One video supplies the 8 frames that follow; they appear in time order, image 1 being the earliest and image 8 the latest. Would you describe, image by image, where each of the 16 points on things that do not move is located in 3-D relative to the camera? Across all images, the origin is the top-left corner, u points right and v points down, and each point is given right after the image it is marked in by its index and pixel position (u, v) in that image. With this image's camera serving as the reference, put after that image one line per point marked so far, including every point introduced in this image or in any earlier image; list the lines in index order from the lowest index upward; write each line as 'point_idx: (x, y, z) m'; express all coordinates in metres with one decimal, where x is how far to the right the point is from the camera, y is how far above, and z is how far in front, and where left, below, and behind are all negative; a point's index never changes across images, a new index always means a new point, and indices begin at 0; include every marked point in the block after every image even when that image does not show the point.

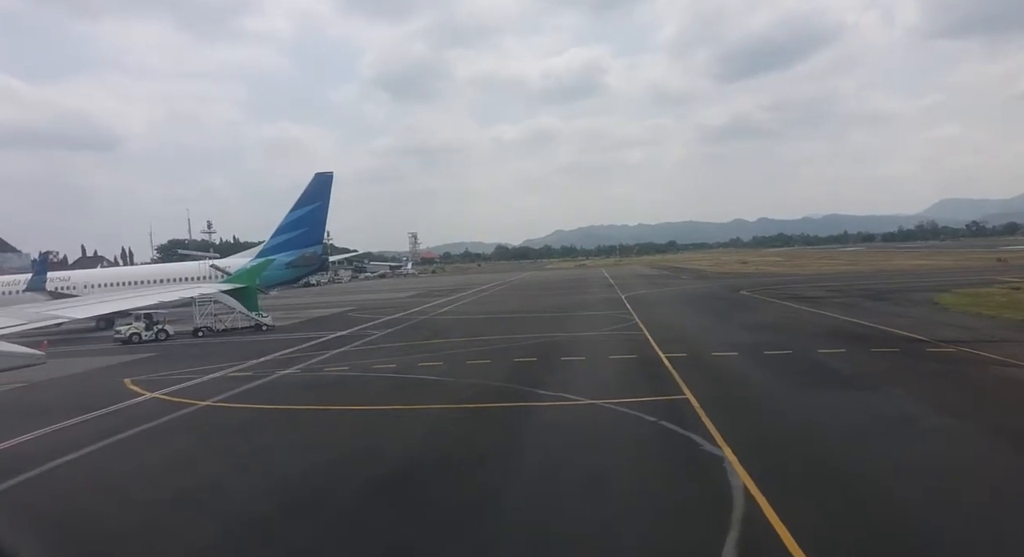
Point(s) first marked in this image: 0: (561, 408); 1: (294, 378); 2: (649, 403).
0: (+1.3, -3.0, +12.2) m
1: (-7.5, -3.5, +18.4) m
2: (+3.4, -3.0, +12.2) m
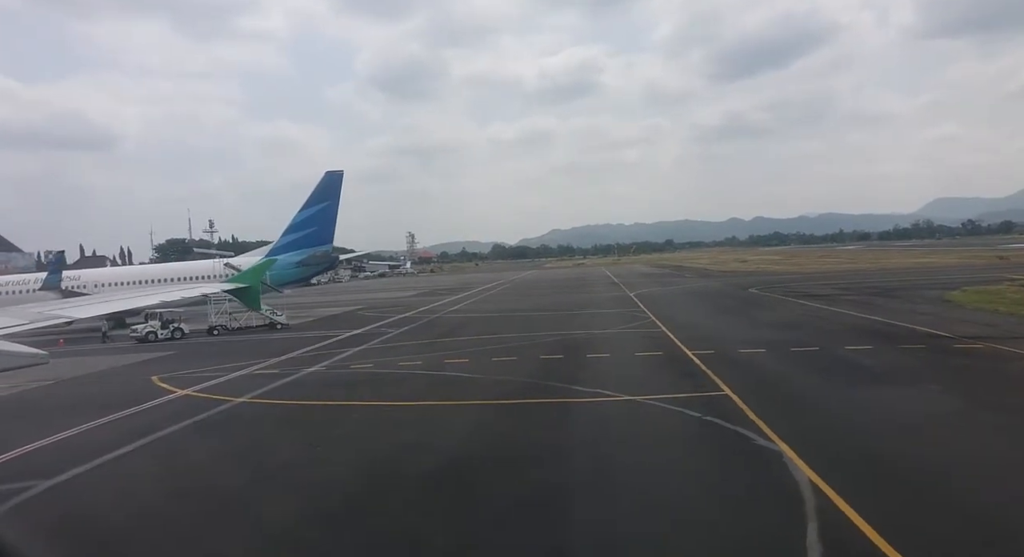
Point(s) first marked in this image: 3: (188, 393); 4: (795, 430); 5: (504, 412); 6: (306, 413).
0: (+2.2, -2.9, +12.1) m
1: (-6.6, -3.4, +18.5) m
2: (+4.4, -2.9, +12.2) m
3: (-10.1, -3.7, +16.8) m
4: (+5.9, -3.0, +10.4) m
5: (0.0, -3.1, +12.1) m
6: (-5.2, -3.4, +13.6) m
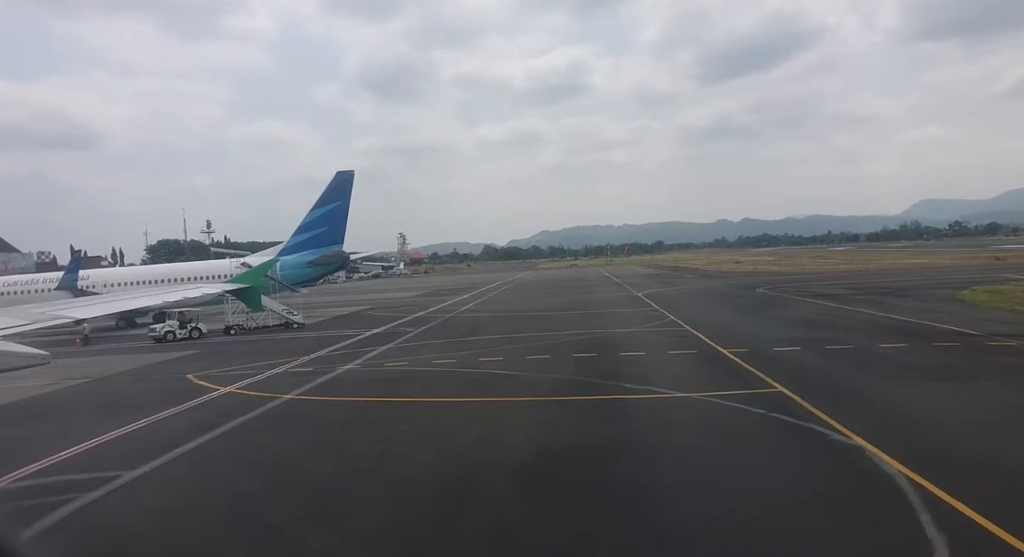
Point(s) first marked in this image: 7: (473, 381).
0: (+3.5, -2.9, +12.2) m
1: (-5.3, -3.3, +18.5) m
2: (+5.6, -2.8, +12.2) m
3: (-8.8, -3.6, +16.8) m
4: (+7.2, -2.9, +10.5) m
5: (+1.3, -3.0, +12.1) m
6: (-3.9, -3.4, +13.7) m
7: (-1.1, -3.1, +15.8) m
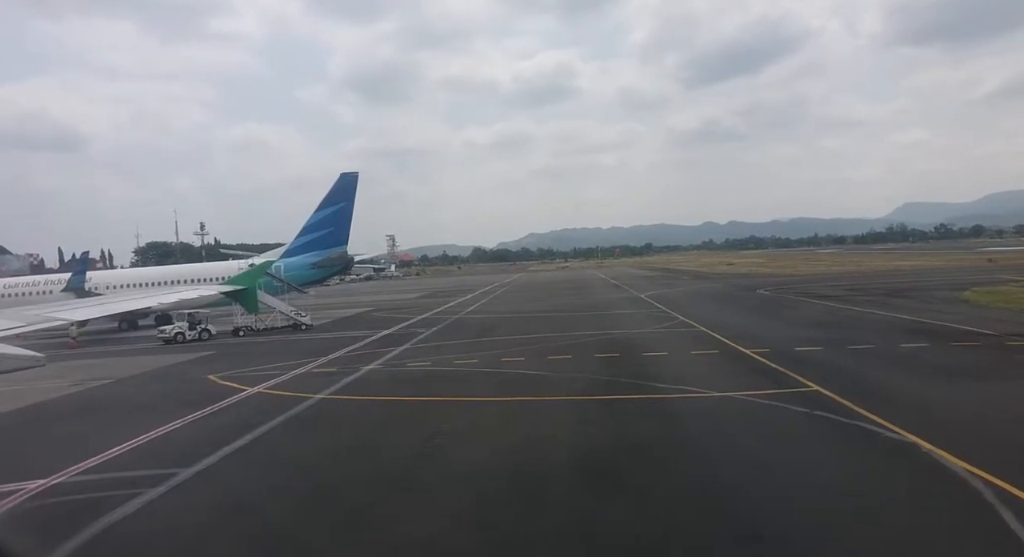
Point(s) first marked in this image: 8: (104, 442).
0: (+4.4, -2.9, +12.2) m
1: (-4.4, -3.3, +18.5) m
2: (+6.5, -2.8, +12.3) m
3: (-8.0, -3.6, +16.7) m
4: (+8.1, -2.9, +10.5) m
5: (+2.2, -3.0, +12.1) m
6: (-3.0, -3.4, +13.7) m
7: (-0.2, -3.1, +15.8) m
8: (-9.9, -4.0, +12.7) m
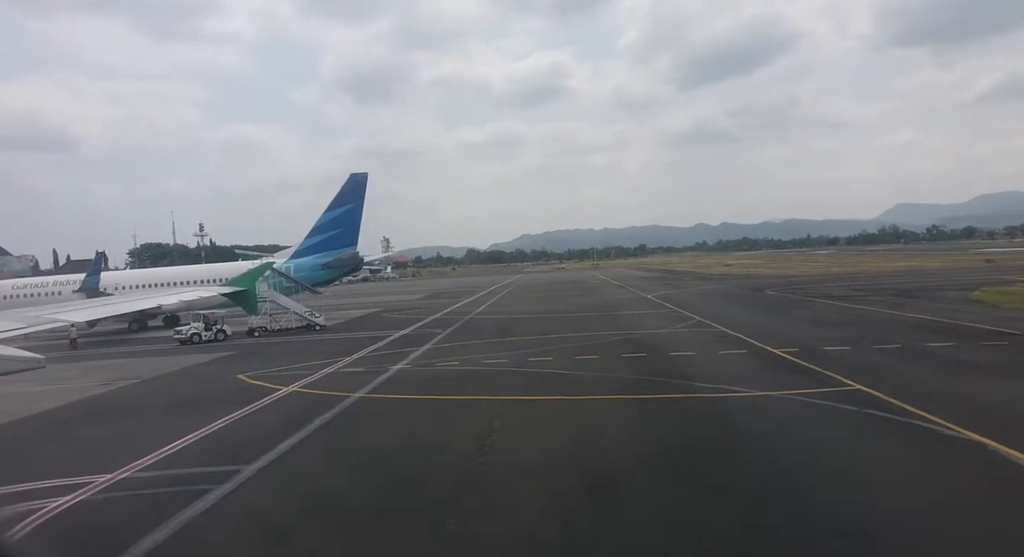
0: (+5.4, -2.8, +12.3) m
1: (-3.4, -3.3, +18.5) m
2: (+7.6, -2.7, +12.3) m
3: (-6.9, -3.6, +16.8) m
4: (+9.1, -2.9, +10.6) m
5: (+3.2, -3.0, +12.2) m
6: (-2.0, -3.3, +13.7) m
7: (+0.8, -3.1, +15.9) m
8: (-8.9, -4.0, +12.7) m
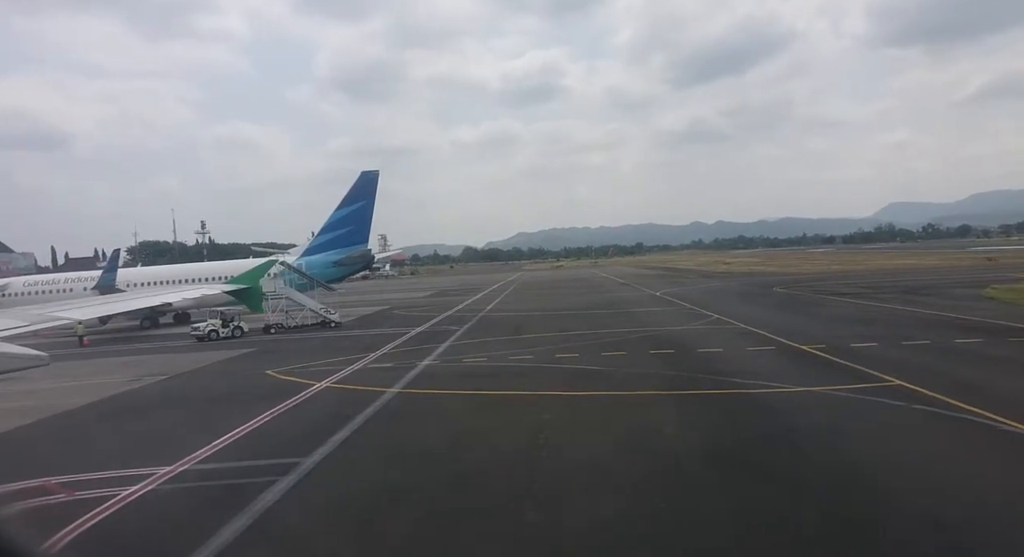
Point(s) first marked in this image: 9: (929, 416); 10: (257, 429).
0: (+6.4, -2.7, +12.3) m
1: (-2.4, -3.2, +18.6) m
2: (+8.6, -2.6, +12.4) m
3: (-5.9, -3.5, +16.9) m
4: (+10.1, -2.8, +10.6) m
5: (+4.2, -2.9, +12.2) m
6: (-1.0, -3.2, +13.8) m
7: (+1.8, -3.0, +15.9) m
8: (-7.9, -3.9, +12.9) m
9: (+8.3, -2.7, +10.4) m
10: (-6.6, -3.8, +13.0) m
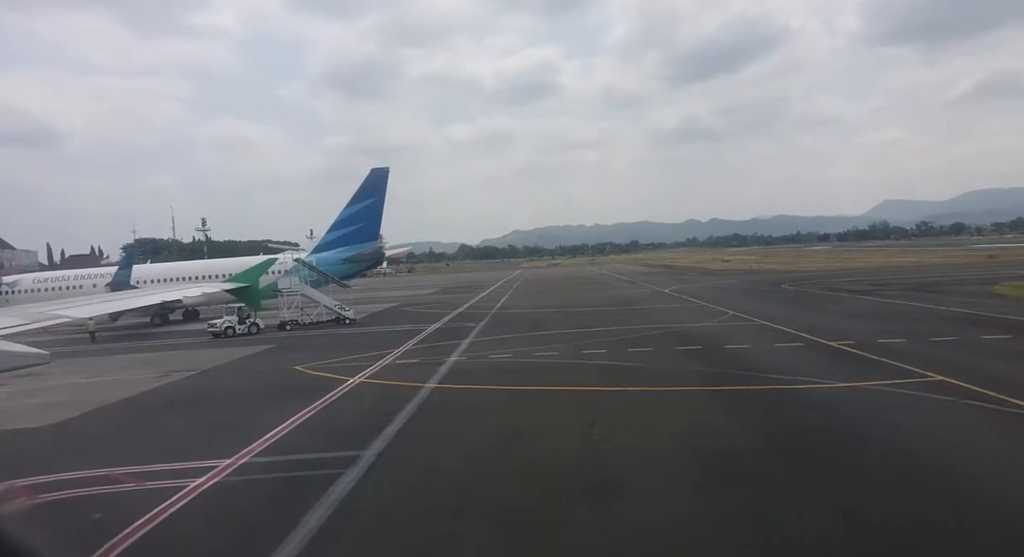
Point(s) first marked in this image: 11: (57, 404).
0: (+7.4, -2.6, +12.3) m
1: (-1.3, -3.0, +18.6) m
2: (+9.6, -2.5, +12.4) m
3: (-4.9, -3.3, +17.0) m
4: (+11.1, -2.7, +10.6) m
5: (+5.2, -2.8, +12.3) m
6: (0.0, -3.1, +13.8) m
7: (+2.8, -2.9, +16.0) m
8: (-6.9, -3.8, +12.9) m
9: (+9.3, -2.6, +10.5) m
10: (-5.6, -3.6, +13.1) m
11: (-15.3, -4.2, +17.4) m
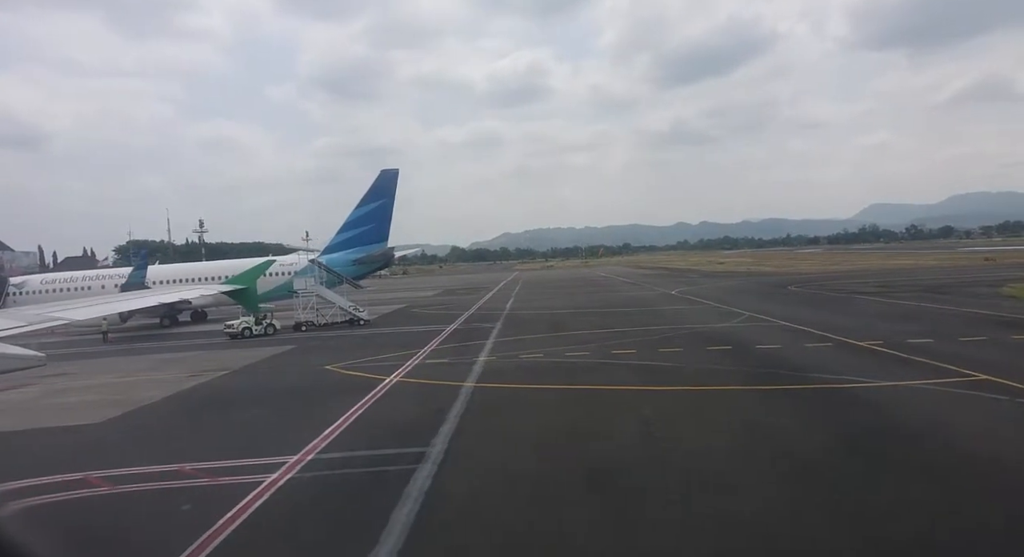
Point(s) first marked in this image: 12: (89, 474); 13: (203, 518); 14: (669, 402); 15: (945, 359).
0: (+8.6, -2.6, +12.4) m
1: (-0.2, -3.0, +18.7) m
2: (+10.7, -2.5, +12.5) m
3: (-3.8, -3.3, +17.0) m
4: (+12.2, -2.7, +10.7) m
5: (+6.4, -2.7, +12.3) m
6: (+1.1, -3.1, +13.9) m
7: (+4.0, -2.9, +16.0) m
8: (-5.7, -3.8, +13.0) m
9: (+10.5, -2.6, +10.5) m
10: (-4.4, -3.6, +13.2) m
11: (-14.1, -4.2, +17.4) m
12: (-8.7, -4.0, +10.5) m
13: (-4.7, -3.6, +7.7) m
14: (+3.5, -3.0, +12.4) m
15: (+13.4, -2.5, +16.4) m
